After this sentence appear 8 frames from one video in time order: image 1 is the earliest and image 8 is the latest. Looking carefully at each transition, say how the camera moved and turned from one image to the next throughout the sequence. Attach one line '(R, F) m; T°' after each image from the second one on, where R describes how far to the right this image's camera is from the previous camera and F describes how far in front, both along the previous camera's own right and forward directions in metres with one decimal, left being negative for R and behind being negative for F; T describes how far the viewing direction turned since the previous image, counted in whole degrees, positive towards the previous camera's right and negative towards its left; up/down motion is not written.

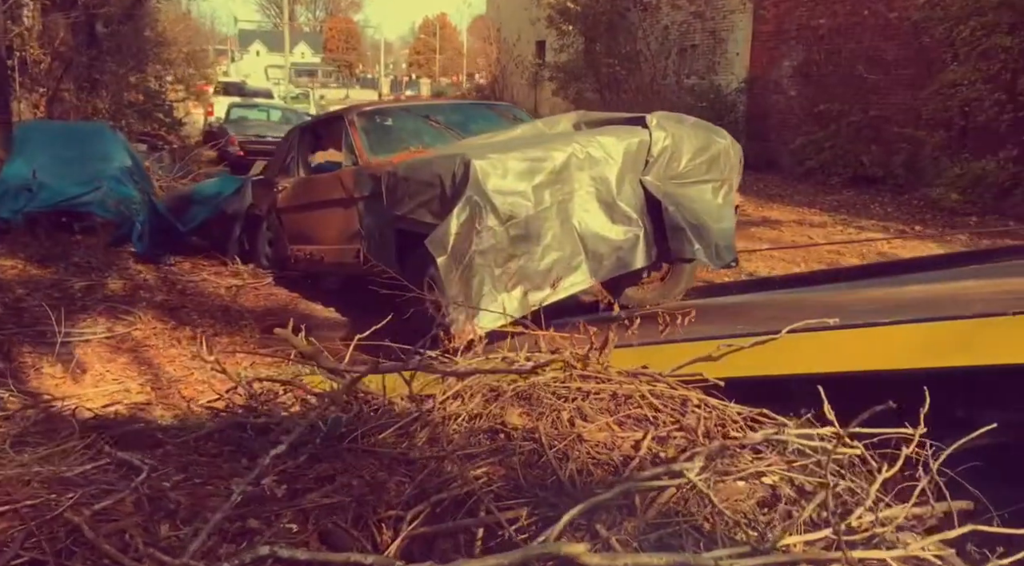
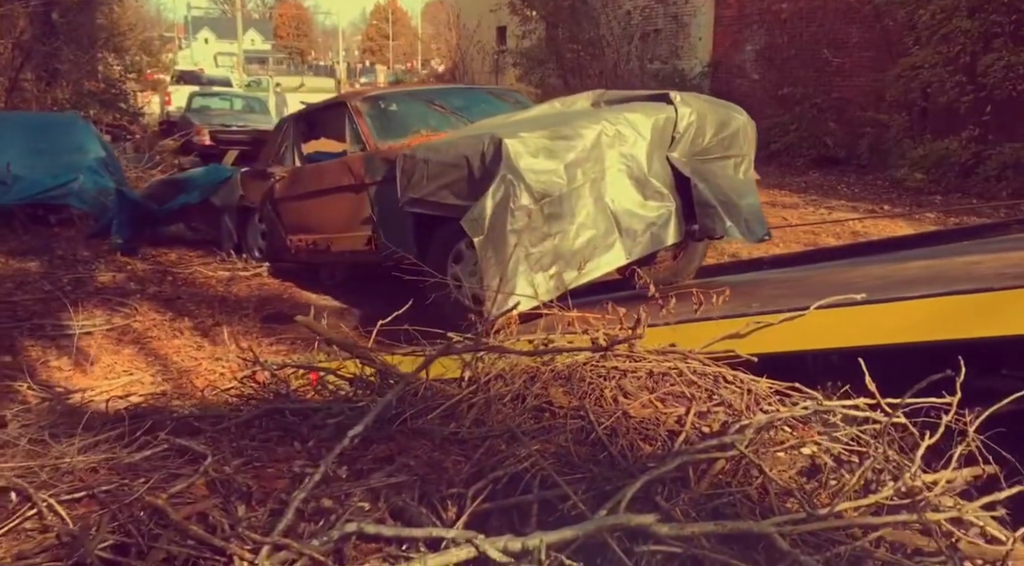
(-0.3, -0.1) m; +3°
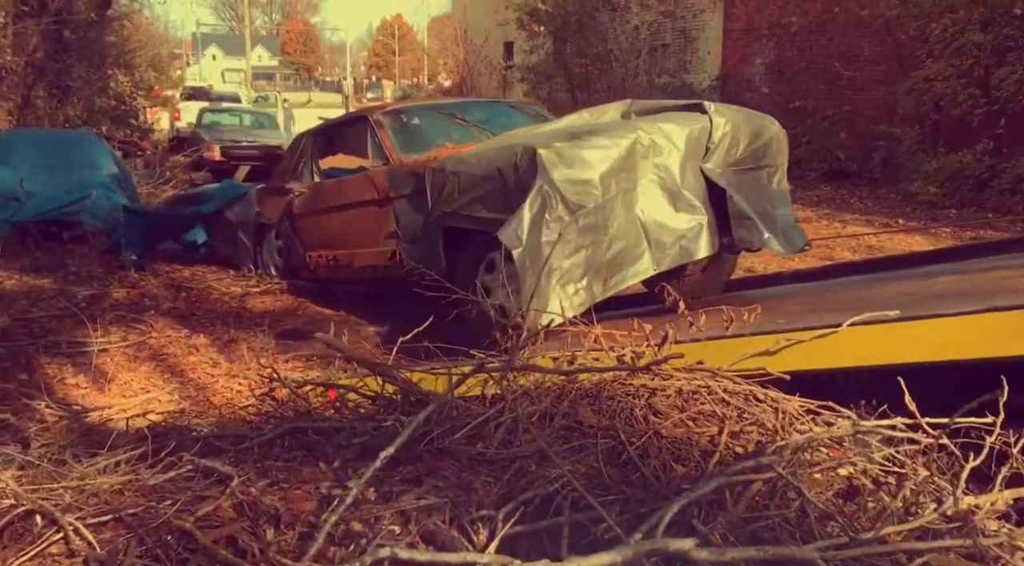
(-0.1, +0.1) m; 0°
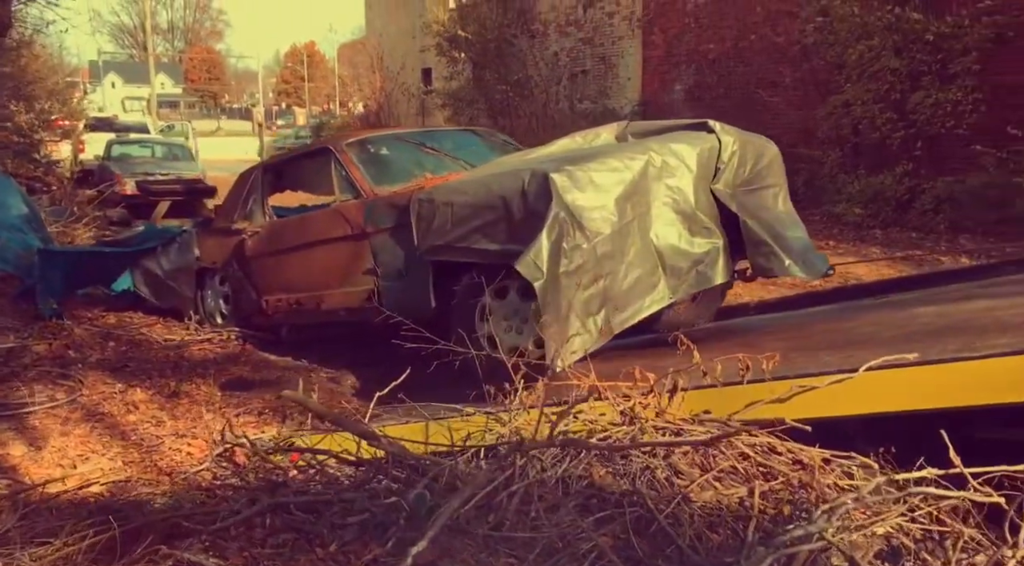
(-0.3, +0.3) m; +5°
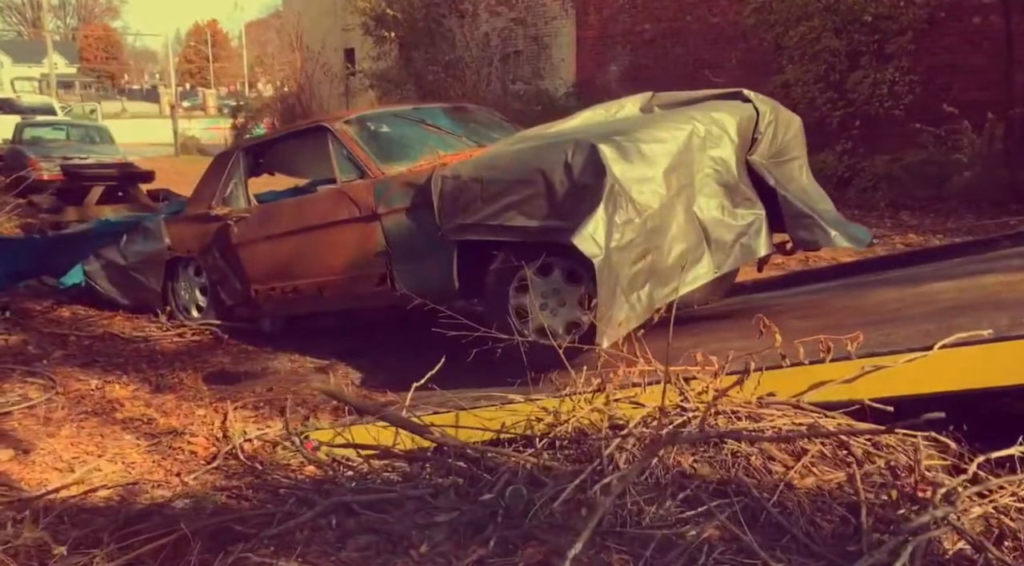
(-0.6, +0.1) m; +5°
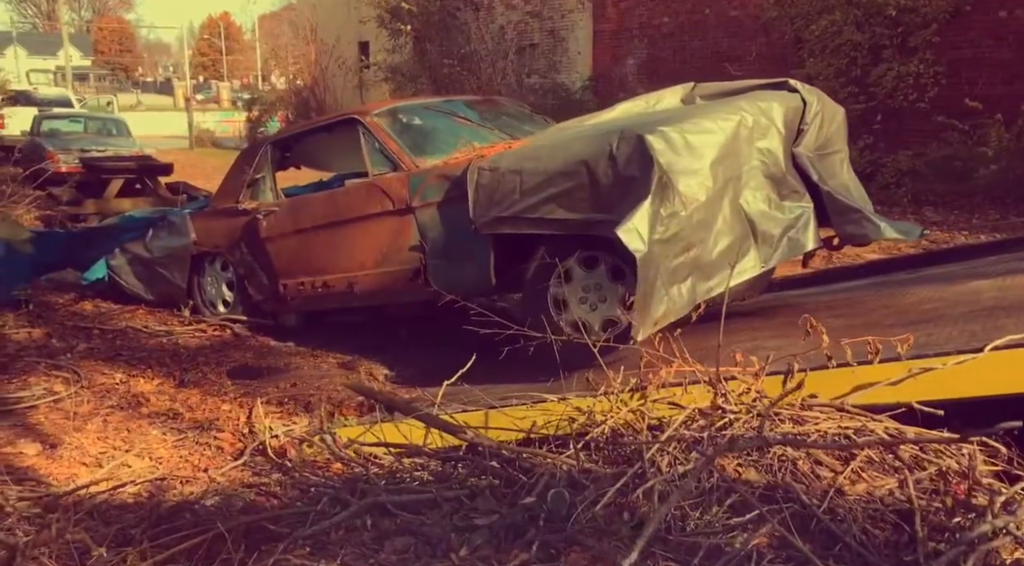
(-0.1, +0.1) m; -1°
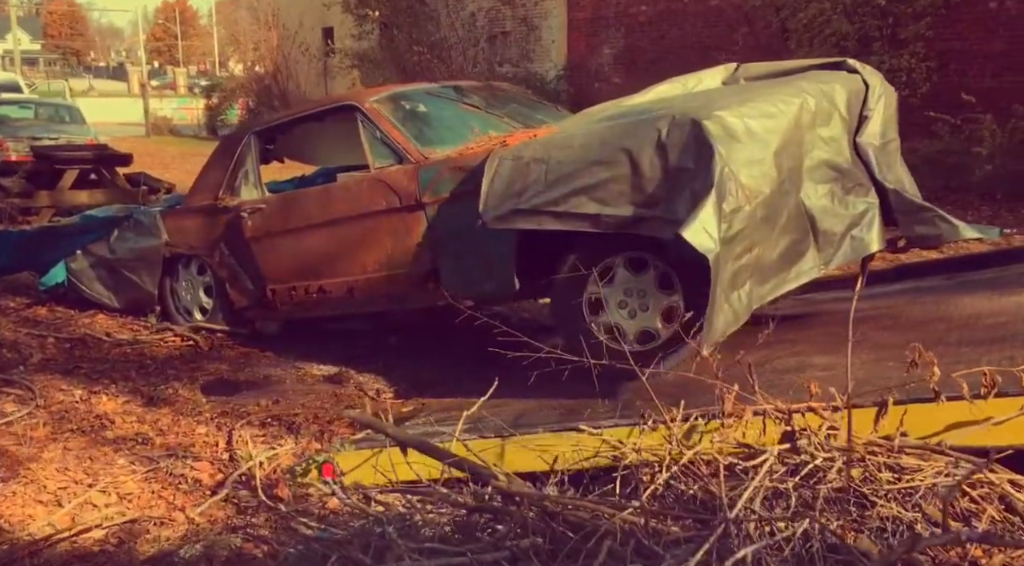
(-0.3, +0.5) m; +2°
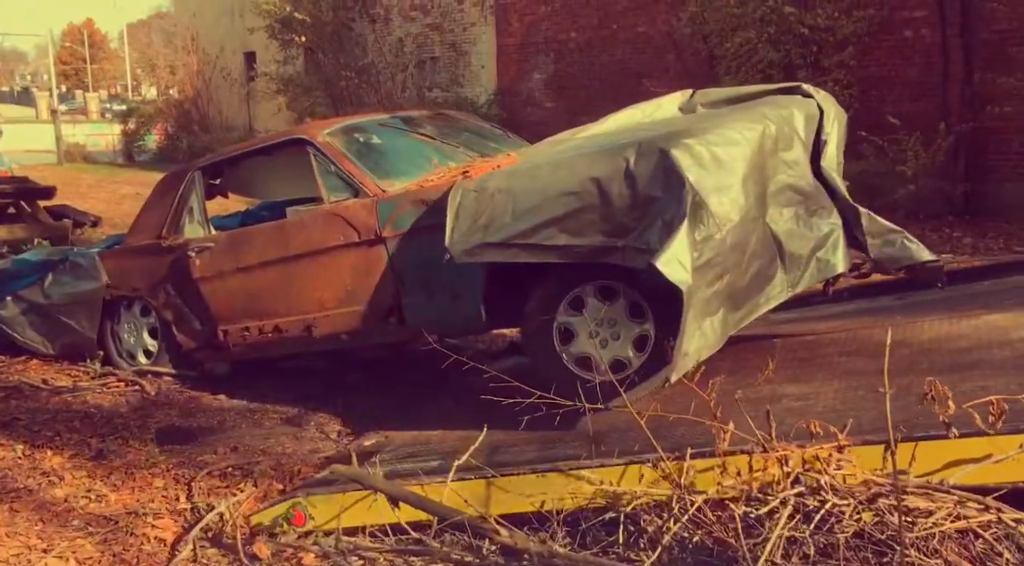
(-0.2, +0.1) m; +5°
